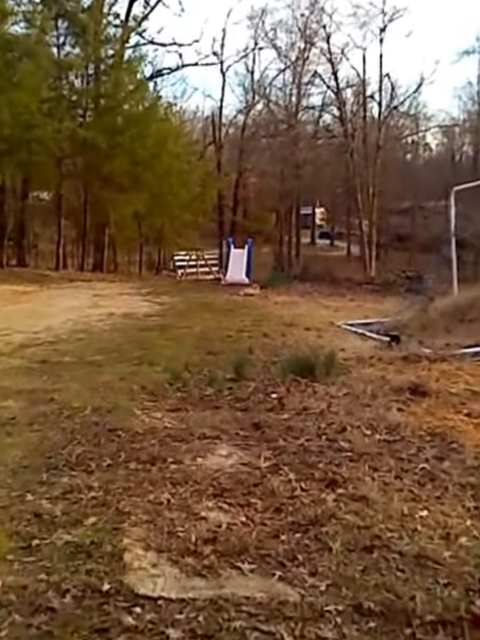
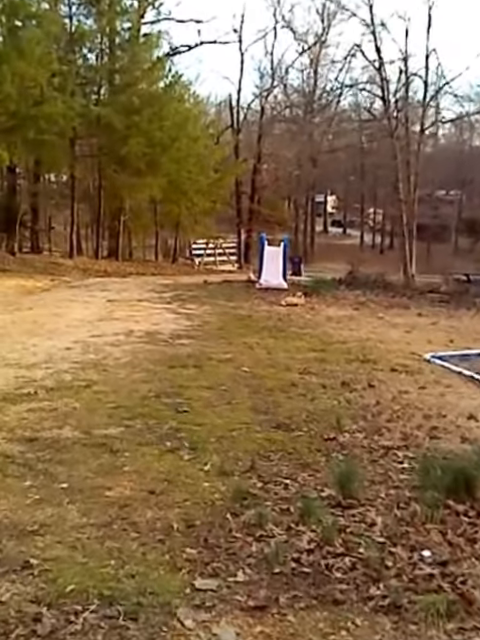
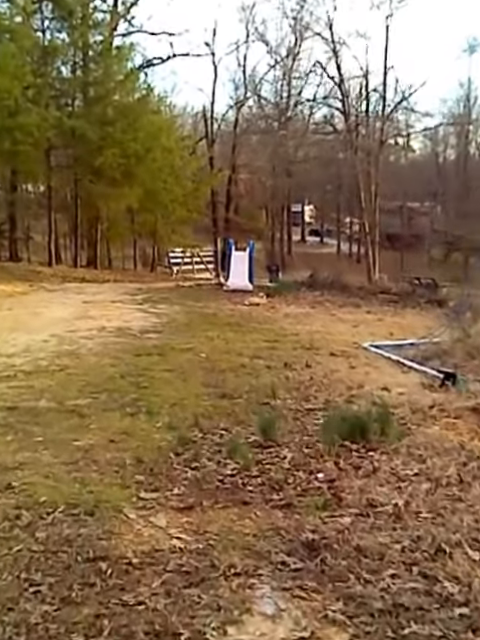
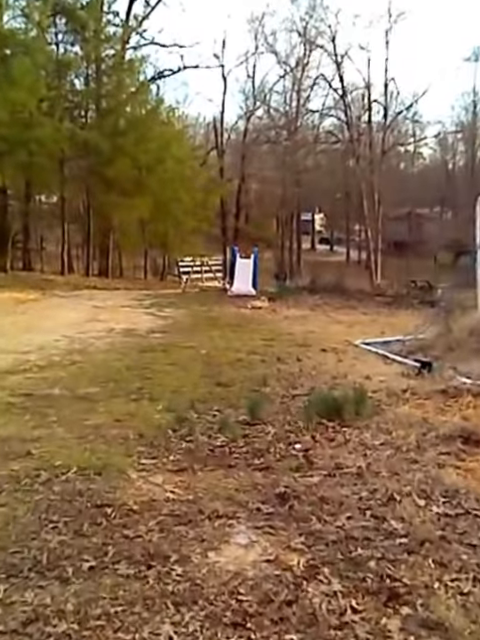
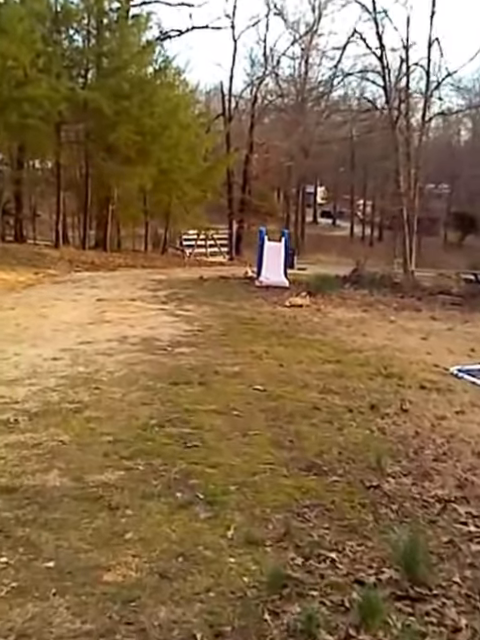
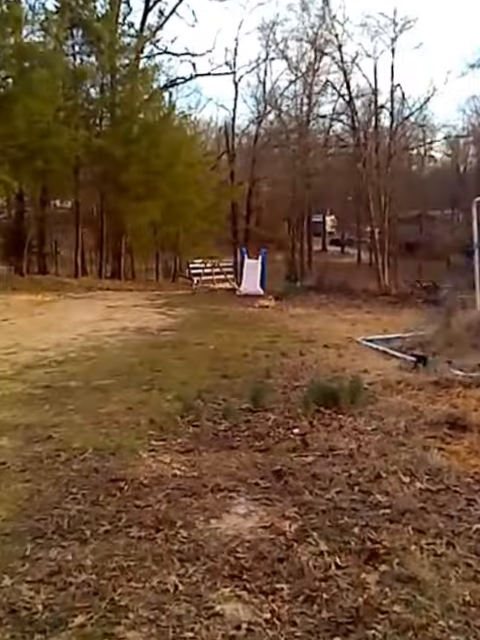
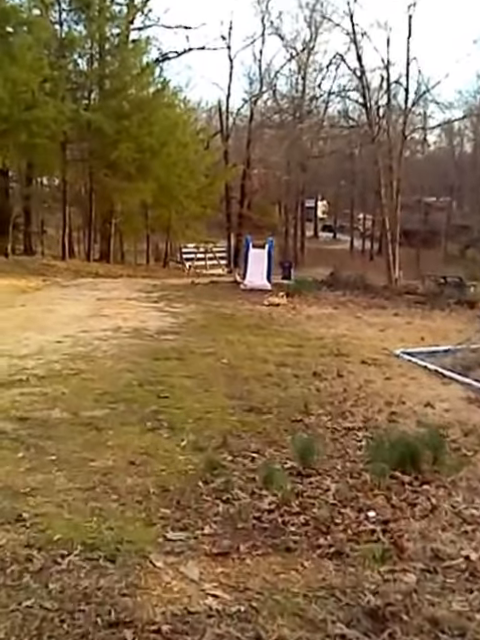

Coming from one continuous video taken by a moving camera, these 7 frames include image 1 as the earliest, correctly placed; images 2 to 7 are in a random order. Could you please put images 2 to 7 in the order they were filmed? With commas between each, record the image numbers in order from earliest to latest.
6, 4, 3, 7, 2, 5
